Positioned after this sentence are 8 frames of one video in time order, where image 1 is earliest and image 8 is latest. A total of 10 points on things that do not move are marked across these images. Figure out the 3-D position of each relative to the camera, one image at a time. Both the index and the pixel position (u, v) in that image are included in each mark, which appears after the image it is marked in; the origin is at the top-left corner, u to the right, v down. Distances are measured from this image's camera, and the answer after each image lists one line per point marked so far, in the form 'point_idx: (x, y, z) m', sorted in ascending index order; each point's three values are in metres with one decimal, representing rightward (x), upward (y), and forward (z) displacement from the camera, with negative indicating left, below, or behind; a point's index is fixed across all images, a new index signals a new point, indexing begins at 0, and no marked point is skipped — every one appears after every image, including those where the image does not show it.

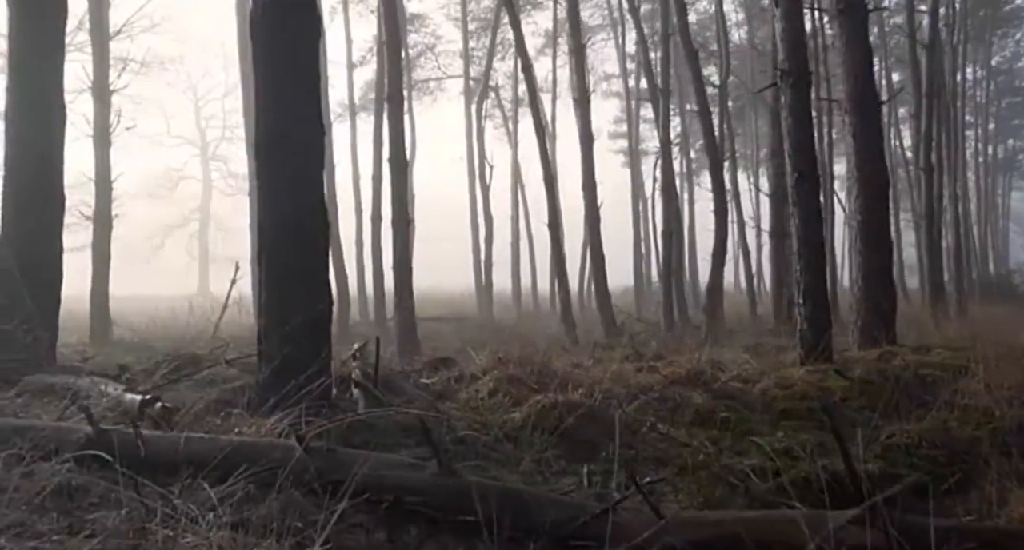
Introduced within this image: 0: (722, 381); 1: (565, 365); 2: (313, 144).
0: (+1.8, -0.9, +7.5) m
1: (+0.5, -0.9, +8.6) m
2: (-1.5, +1.0, +6.4) m
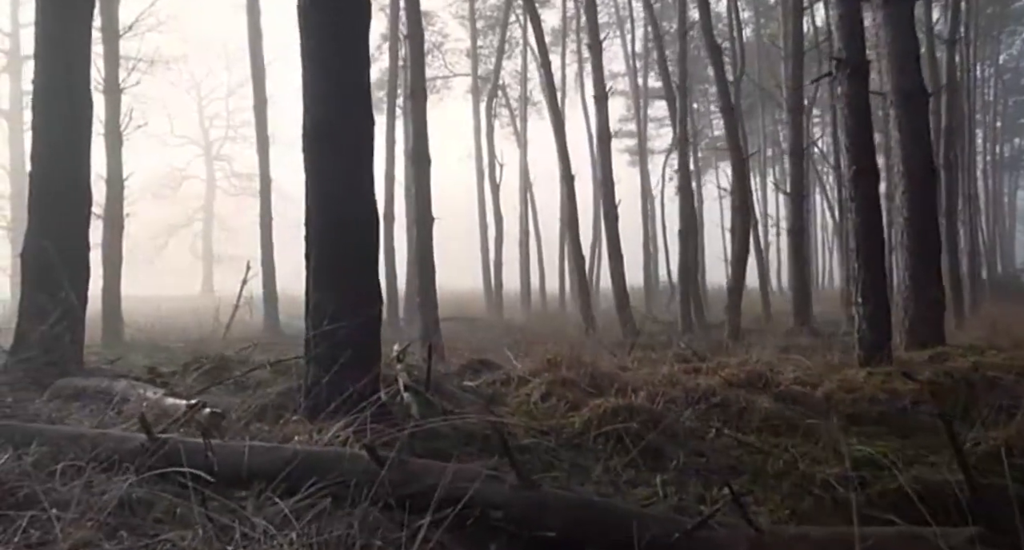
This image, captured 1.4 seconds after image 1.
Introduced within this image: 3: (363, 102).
0: (+2.2, -0.9, +7.2) m
1: (+0.9, -0.8, +8.3) m
2: (-1.0, +1.0, +6.2) m
3: (-1.0, +1.2, +6.2) m
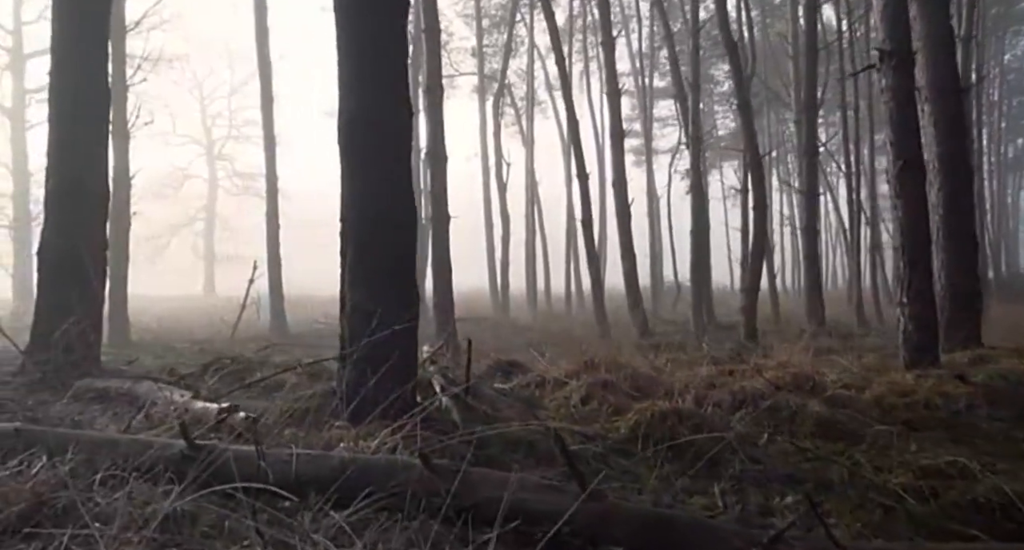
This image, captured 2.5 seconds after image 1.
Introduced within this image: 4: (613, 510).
0: (+2.5, -0.9, +6.9) m
1: (+1.2, -0.8, +8.0) m
2: (-0.7, +1.0, +5.9) m
3: (-0.7, +1.2, +5.9) m
4: (+0.4, -1.0, +3.8) m
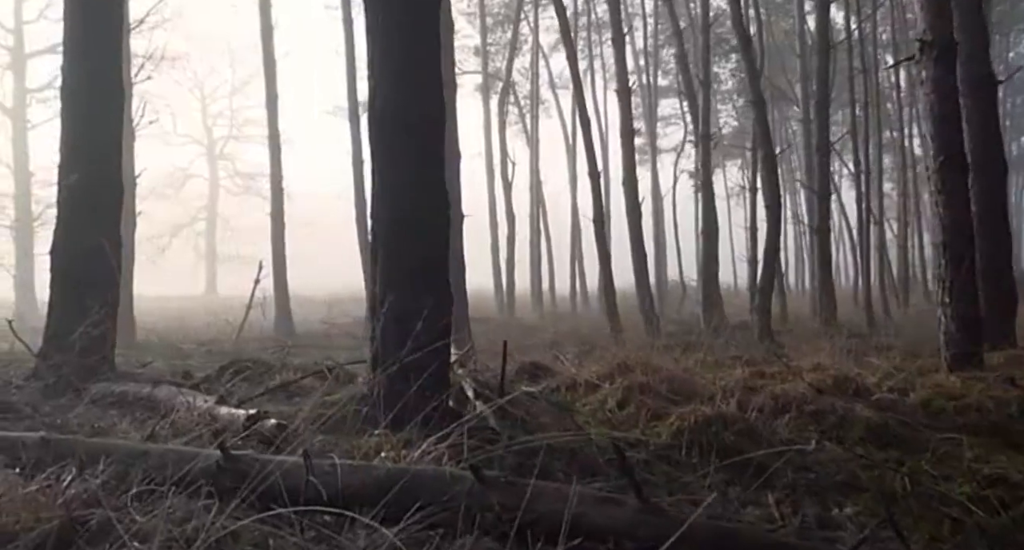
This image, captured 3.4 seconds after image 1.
0: (+2.7, -0.9, +6.7) m
1: (+1.5, -0.8, +7.8) m
2: (-0.5, +1.0, +5.7) m
3: (-0.5, +1.2, +5.7) m
4: (+0.7, -1.0, +3.6) m
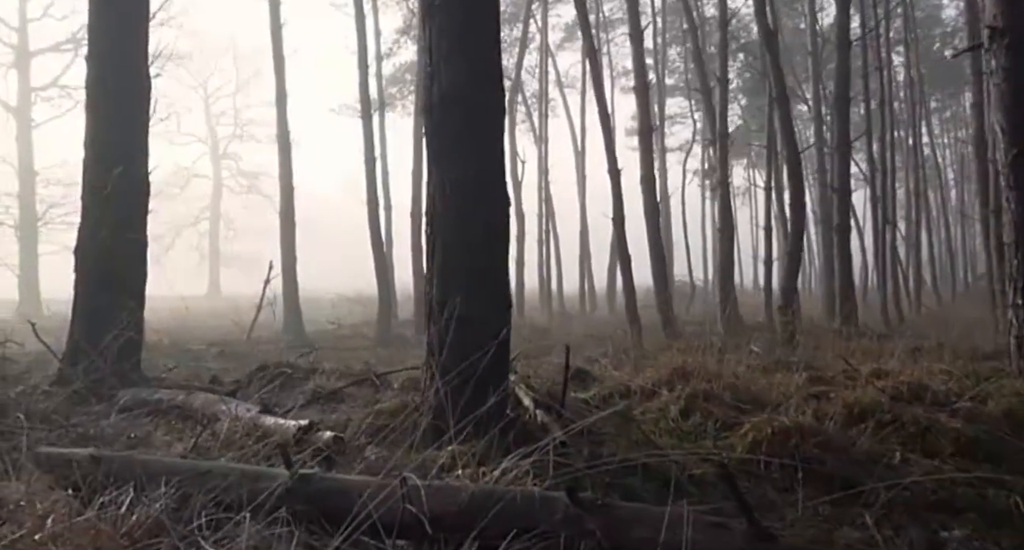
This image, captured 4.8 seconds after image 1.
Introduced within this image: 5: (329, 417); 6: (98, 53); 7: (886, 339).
0: (+3.1, -0.9, +6.4) m
1: (+1.9, -0.8, +7.5) m
2: (-0.1, +1.0, +5.3) m
3: (-0.1, +1.2, +5.4) m
4: (+1.1, -1.0, +3.3) m
5: (-1.2, -0.9, +5.7) m
6: (-3.7, +2.0, +7.9) m
7: (+6.7, -1.2, +16.1) m
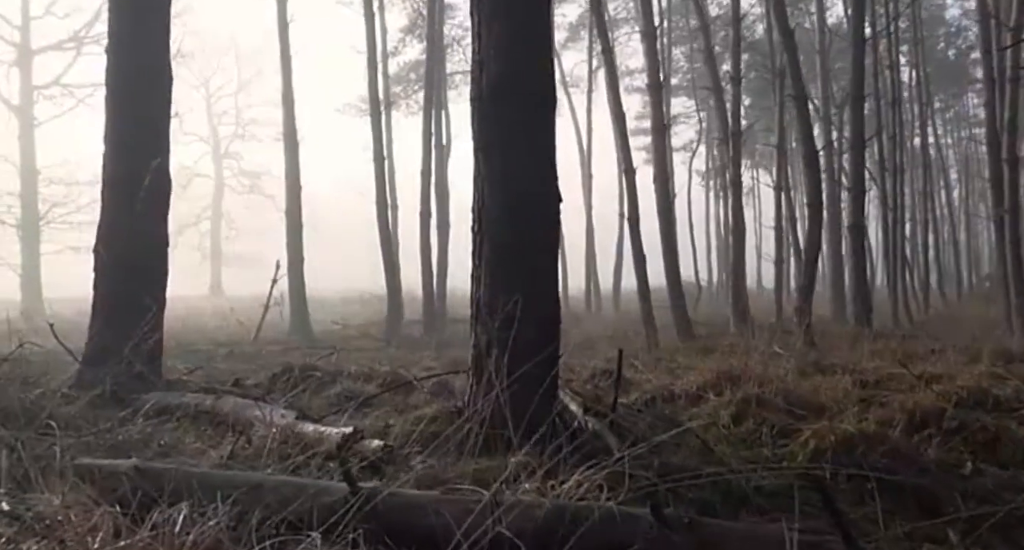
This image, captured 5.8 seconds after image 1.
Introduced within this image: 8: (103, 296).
0: (+3.4, -0.9, +6.1) m
1: (+2.2, -0.8, +7.2) m
2: (+0.2, +1.0, +5.1) m
3: (+0.2, +1.2, +5.1) m
4: (+1.4, -1.0, +3.0) m
5: (-0.9, -0.9, +5.5) m
6: (-3.4, +2.0, +7.7) m
7: (+7.0, -1.2, +15.8) m
8: (-3.4, -0.2, +7.3) m
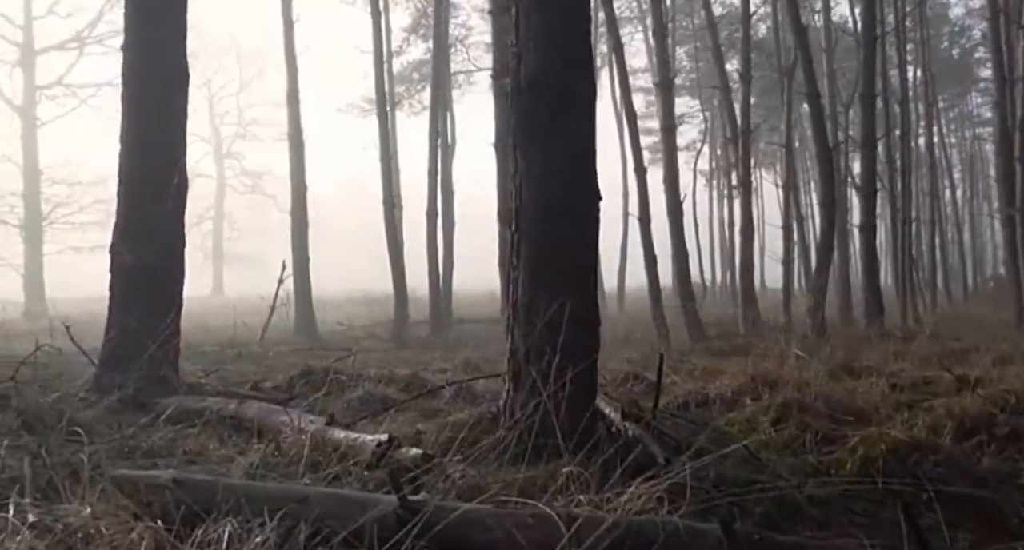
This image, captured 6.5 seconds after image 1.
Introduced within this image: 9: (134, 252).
0: (+3.6, -0.9, +5.9) m
1: (+2.4, -0.8, +7.0) m
2: (+0.4, +1.0, +4.9) m
3: (+0.4, +1.2, +4.9) m
4: (+1.6, -1.0, +2.8) m
5: (-0.7, -0.9, +5.3) m
6: (-3.2, +2.0, +7.5) m
7: (+7.2, -1.2, +15.6) m
8: (-3.1, -0.2, +7.1) m
9: (-3.1, +0.2, +7.2) m
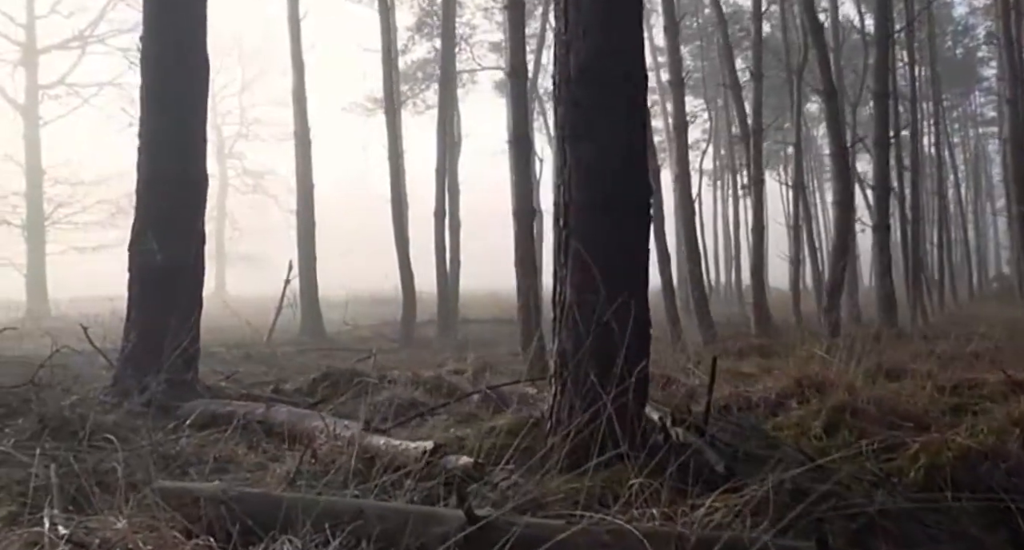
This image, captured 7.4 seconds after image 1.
0: (+3.9, -0.9, +5.7) m
1: (+2.6, -0.8, +6.8) m
2: (+0.6, +1.0, +4.7) m
3: (+0.7, +1.2, +4.7) m
4: (+1.8, -1.0, +2.6) m
5: (-0.4, -0.9, +5.1) m
6: (-2.9, +2.0, +7.3) m
7: (+7.5, -1.2, +15.4) m
8: (-2.9, -0.2, +6.9) m
9: (-2.8, +0.2, +7.0) m
